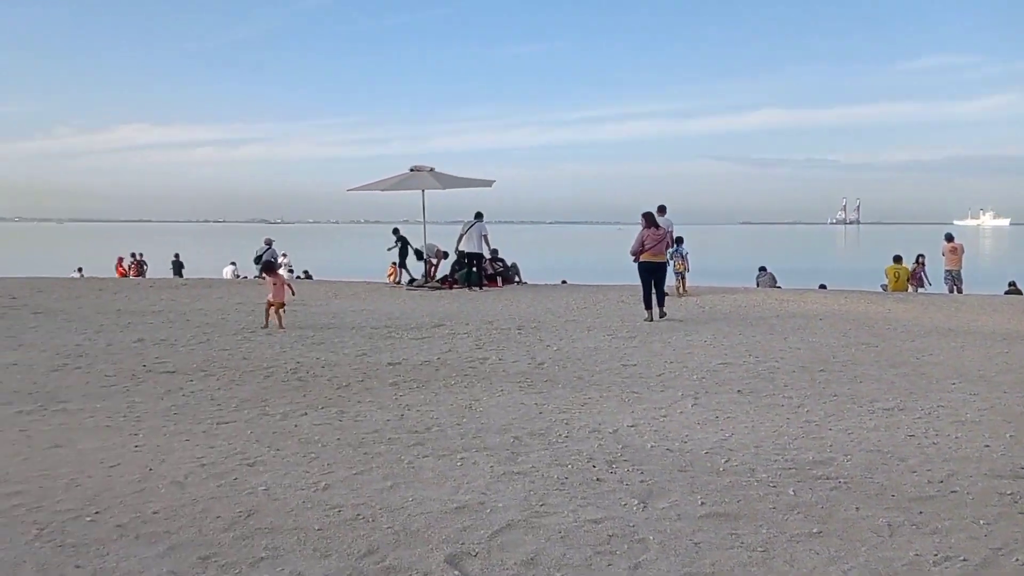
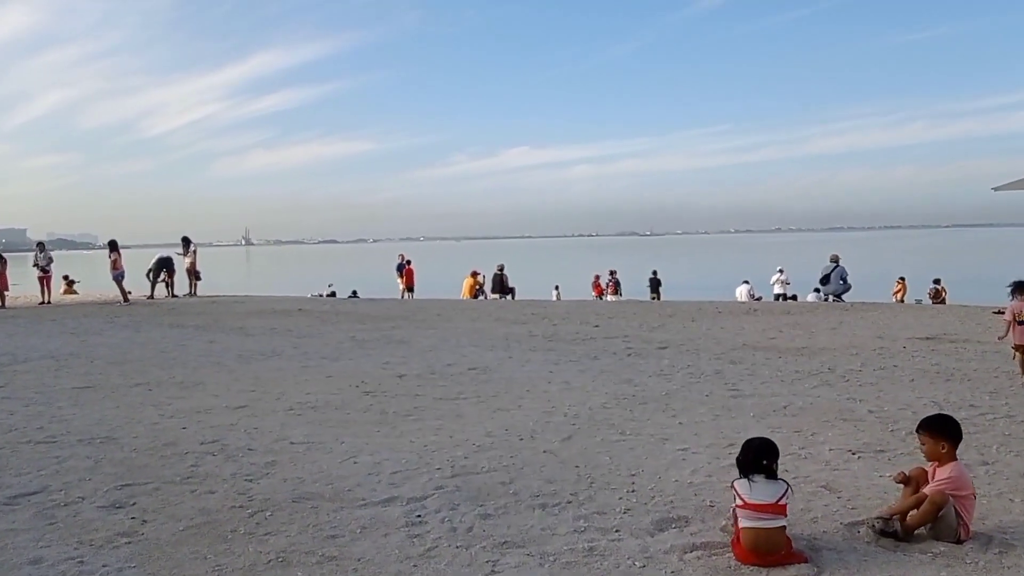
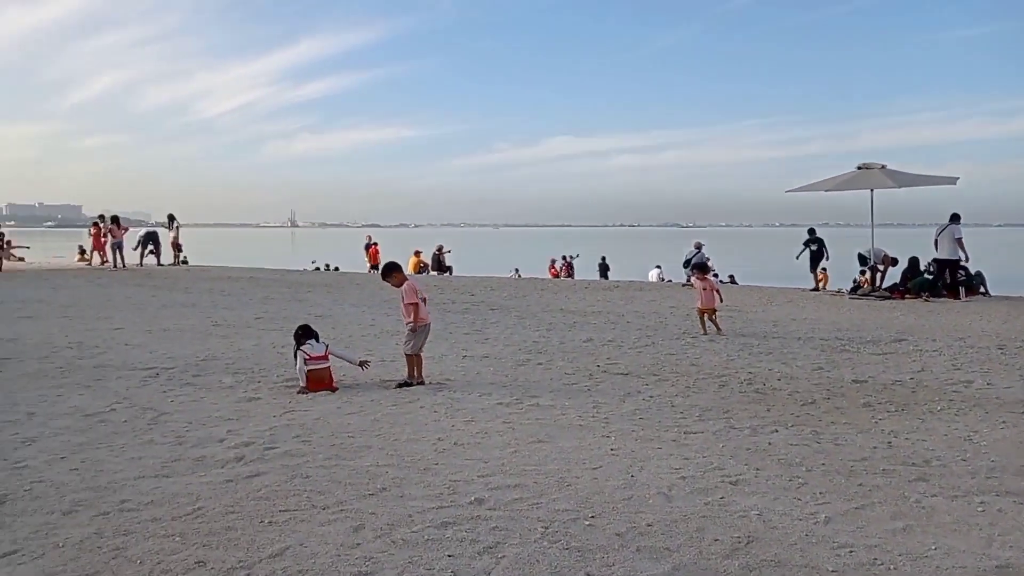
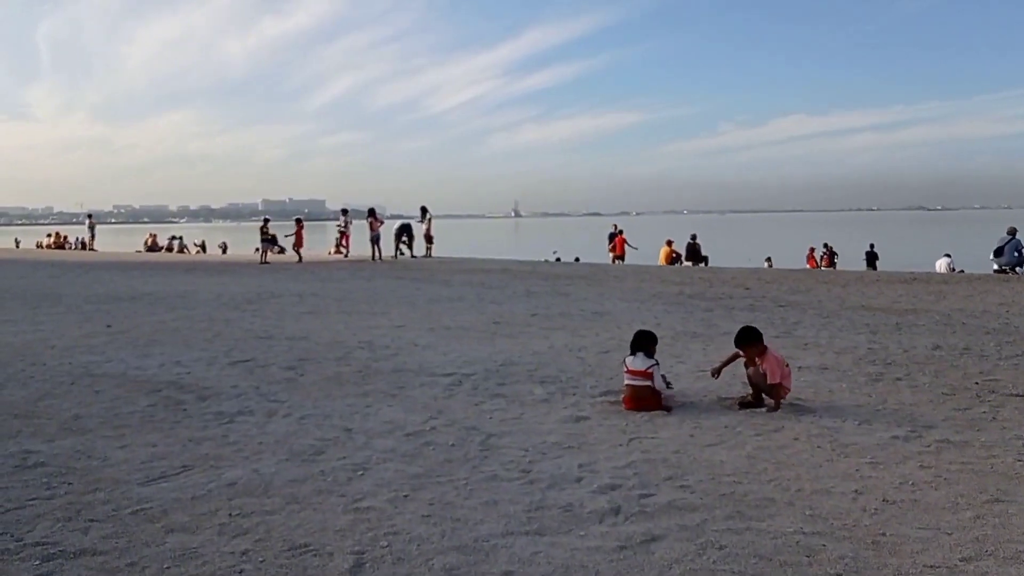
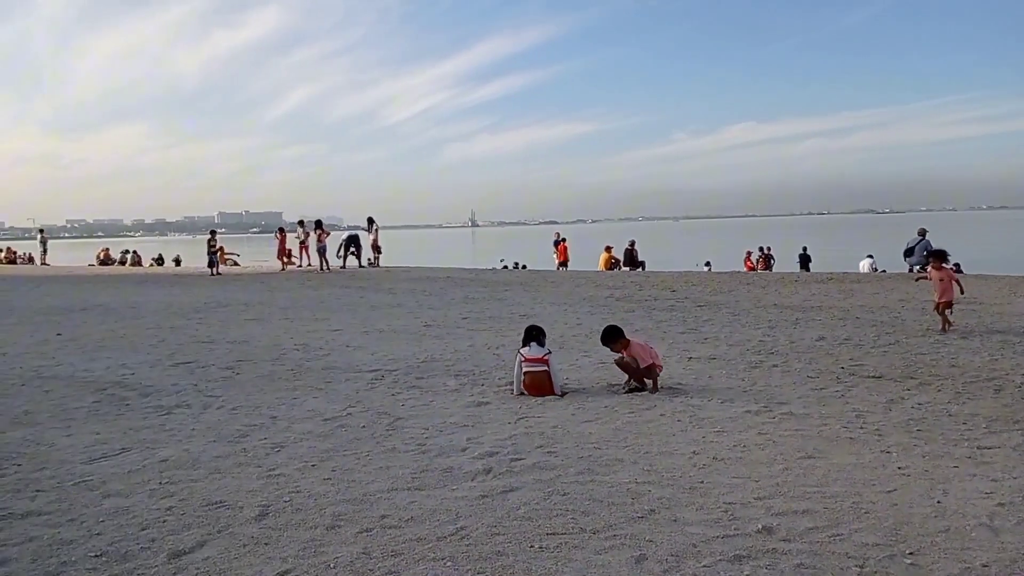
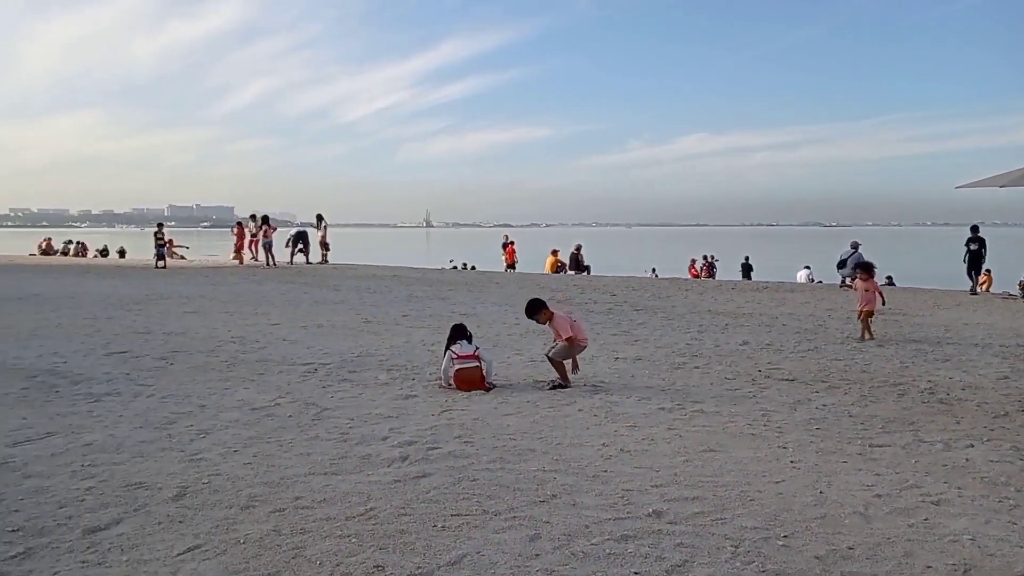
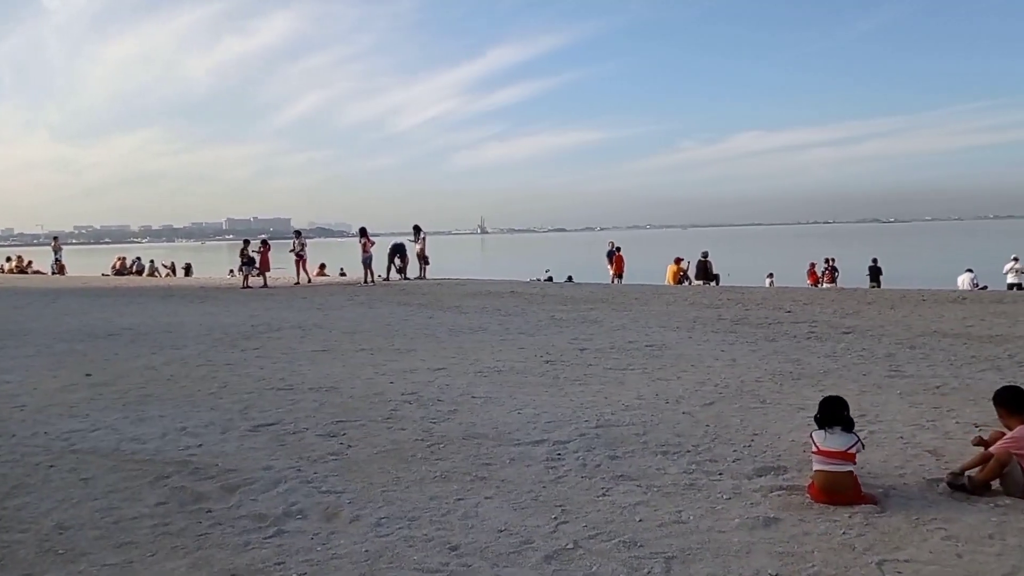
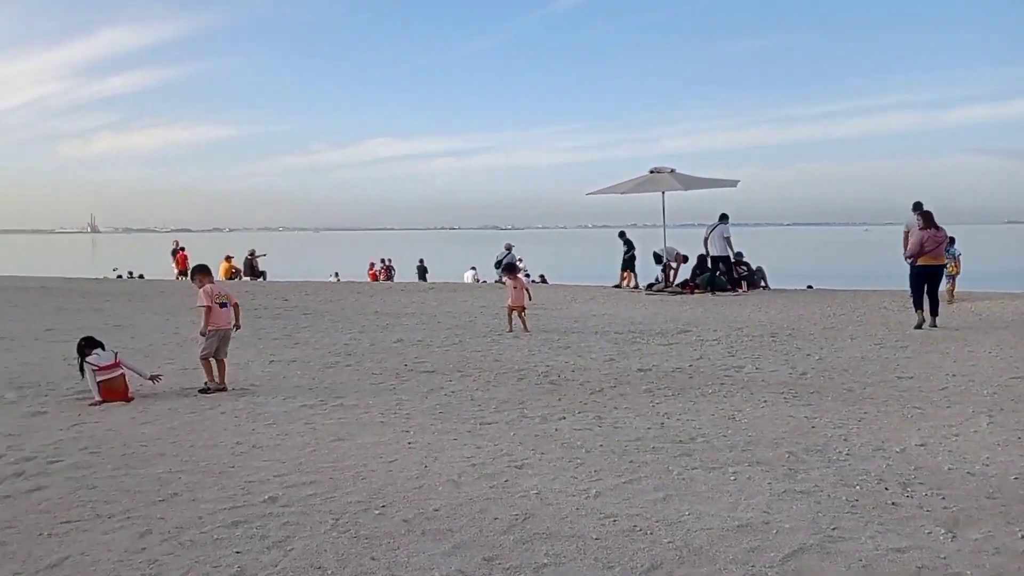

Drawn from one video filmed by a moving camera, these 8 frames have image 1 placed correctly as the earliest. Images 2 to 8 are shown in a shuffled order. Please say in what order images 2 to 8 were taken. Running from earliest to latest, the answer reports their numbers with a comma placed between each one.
8, 3, 6, 5, 4, 7, 2
